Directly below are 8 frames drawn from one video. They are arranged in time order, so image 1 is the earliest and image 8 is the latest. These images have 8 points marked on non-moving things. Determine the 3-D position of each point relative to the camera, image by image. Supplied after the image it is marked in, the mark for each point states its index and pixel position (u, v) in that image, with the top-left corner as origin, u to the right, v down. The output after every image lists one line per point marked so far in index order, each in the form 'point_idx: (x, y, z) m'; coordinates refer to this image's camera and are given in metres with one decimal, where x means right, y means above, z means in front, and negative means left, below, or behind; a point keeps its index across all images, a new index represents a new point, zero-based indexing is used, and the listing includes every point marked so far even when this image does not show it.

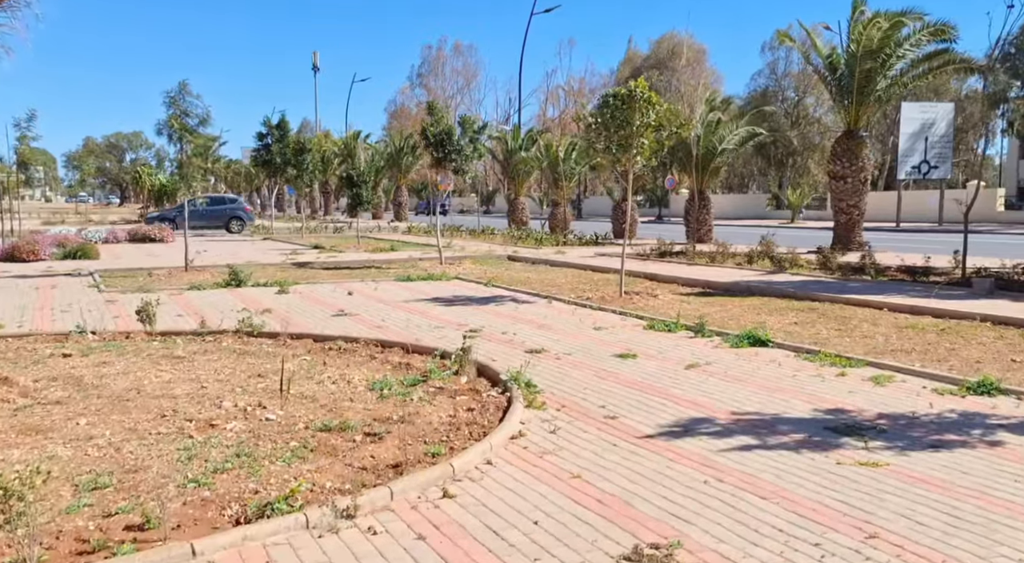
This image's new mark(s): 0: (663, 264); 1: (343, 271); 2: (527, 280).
0: (+3.3, +0.4, +18.4) m
1: (-3.5, +0.1, +17.1) m
2: (+0.2, 0.0, +15.5) m
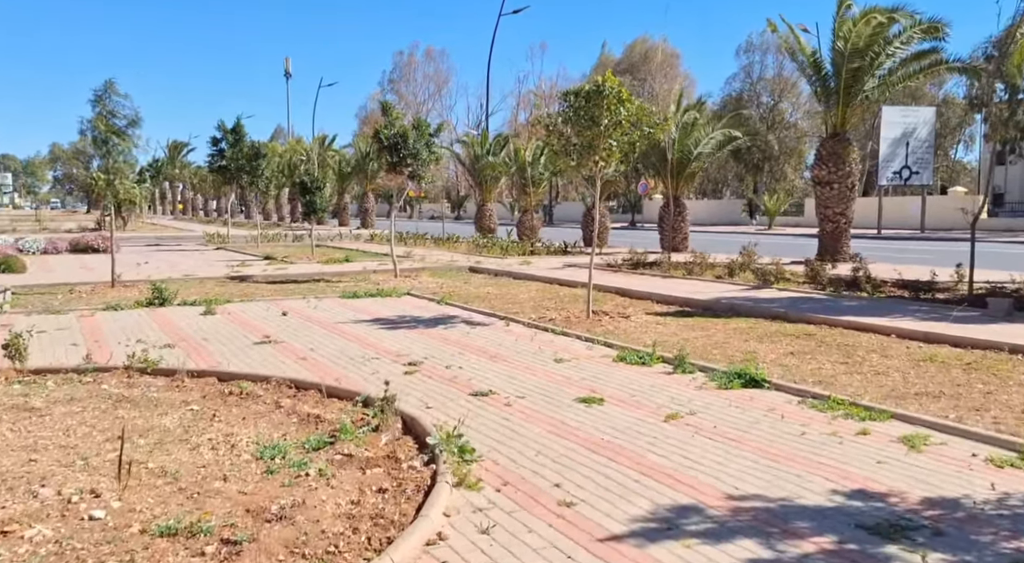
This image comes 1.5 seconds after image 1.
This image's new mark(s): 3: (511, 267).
0: (+2.6, +0.1, +17.0) m
1: (-4.2, -0.2, +15.5) m
2: (-0.4, -0.3, +14.1) m
3: (0.0, +0.3, +19.4) m
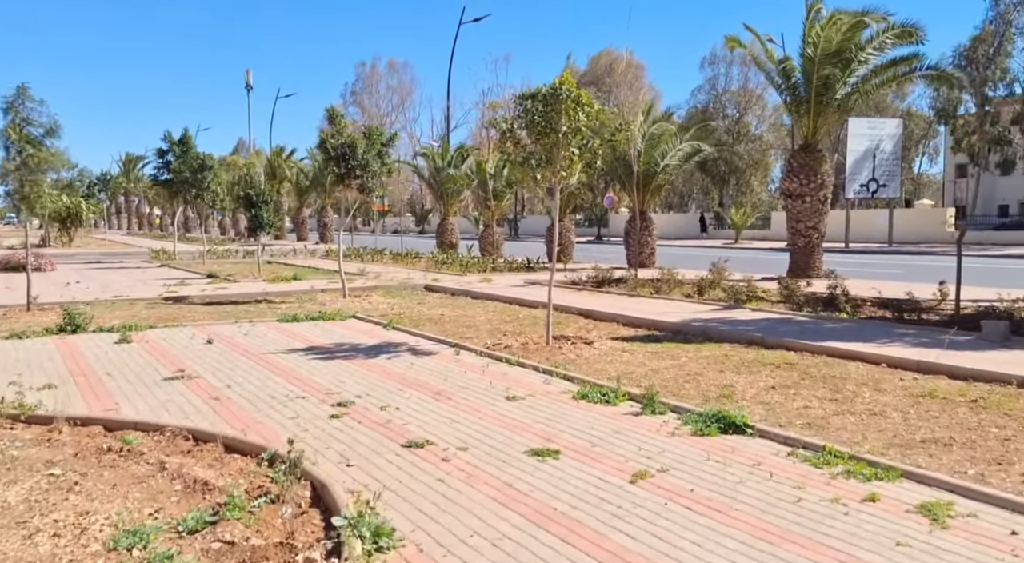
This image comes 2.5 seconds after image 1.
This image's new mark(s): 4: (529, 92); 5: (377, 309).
0: (+1.8, -0.3, +16.1) m
1: (-5.0, -0.5, +14.3) m
2: (-1.1, -0.6, +13.0) m
3: (-0.9, -0.1, +18.3) m
4: (+0.2, +2.3, +10.0) m
5: (-2.3, -0.5, +14.4) m
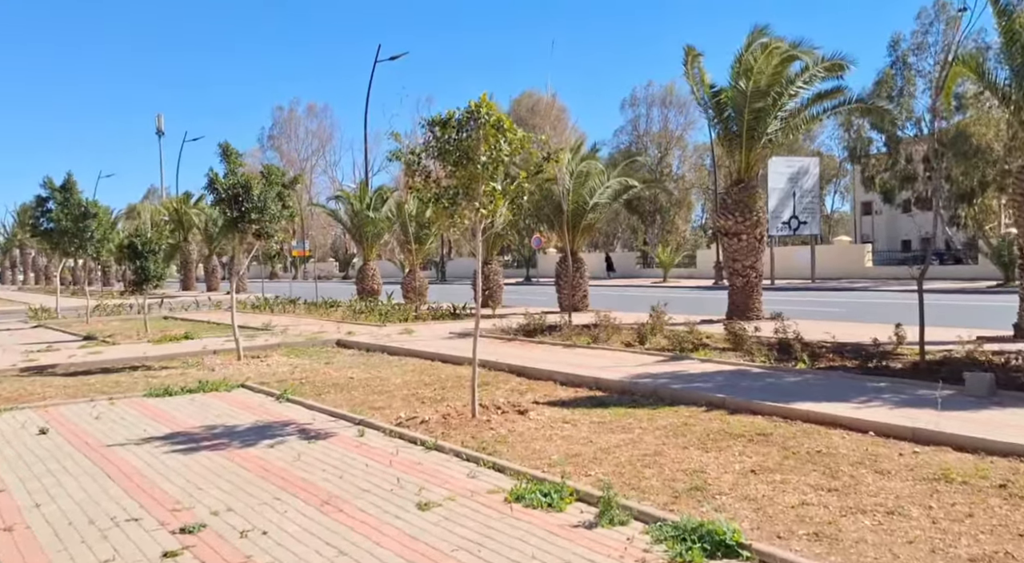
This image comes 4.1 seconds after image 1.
0: (+0.4, -1.1, +14.5) m
1: (-6.2, -1.5, +12.1) m
2: (-2.3, -1.4, +11.1) m
3: (-2.5, -1.1, +16.5) m
4: (-0.7, +1.7, +8.4) m
5: (-3.5, -1.4, +12.4) m
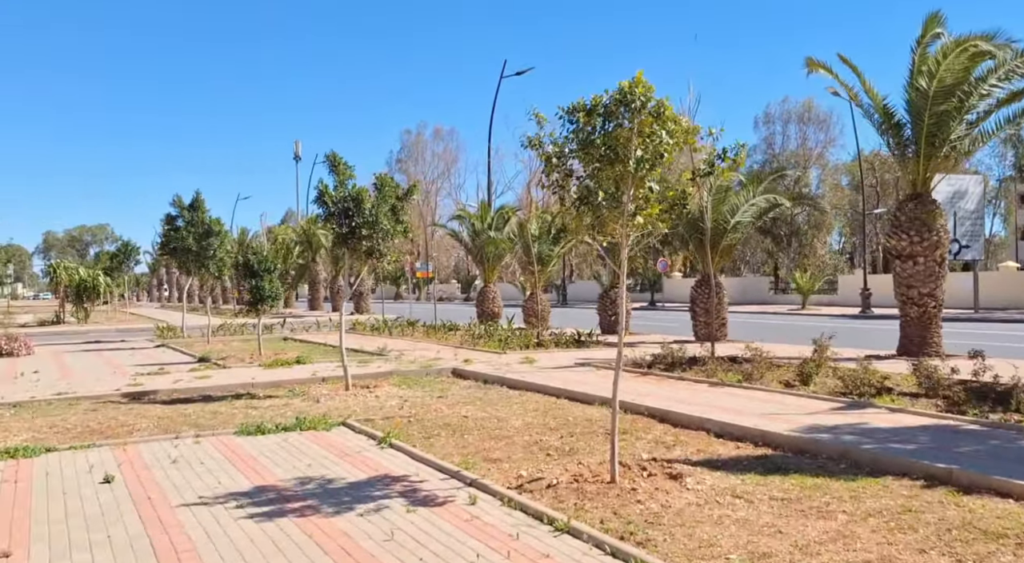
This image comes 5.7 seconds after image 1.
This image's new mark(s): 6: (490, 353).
0: (+2.4, -1.5, +12.6) m
1: (-4.4, -1.8, +11.1) m
2: (-0.6, -1.7, +9.6) m
3: (-0.1, -1.6, +14.9) m
4: (+0.5, +1.4, +6.8) m
5: (-1.7, -1.7, +11.1) m
6: (-0.5, -1.6, +17.8) m
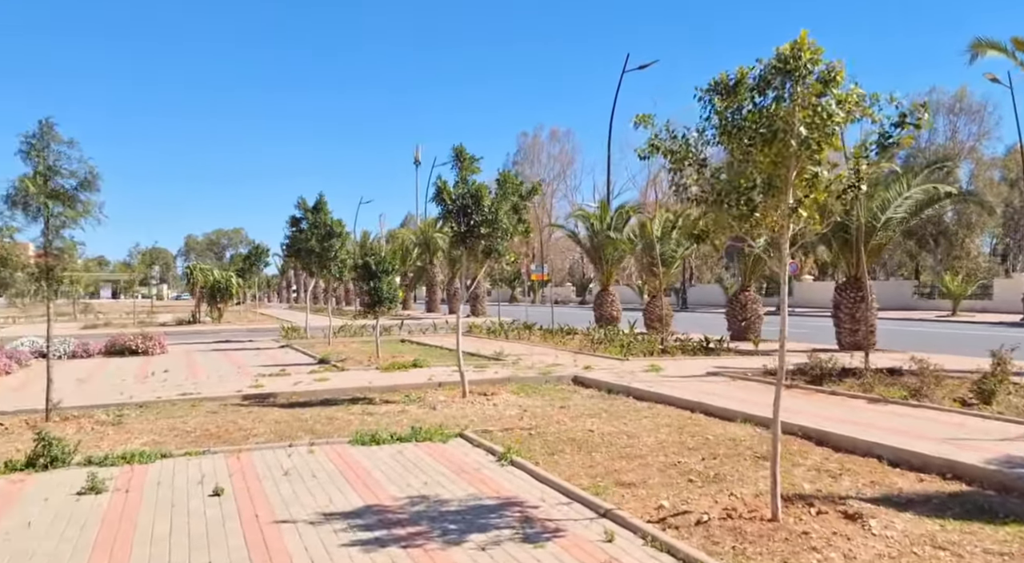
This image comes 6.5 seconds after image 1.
0: (+4.2, -1.6, +11.2) m
1: (-2.8, -1.8, +10.7) m
2: (+0.8, -1.7, +8.7) m
3: (+2.0, -1.6, +13.9) m
4: (+1.5, +1.4, +5.7) m
5: (-0.1, -1.7, +10.3) m
6: (+2.1, -1.6, +16.8) m
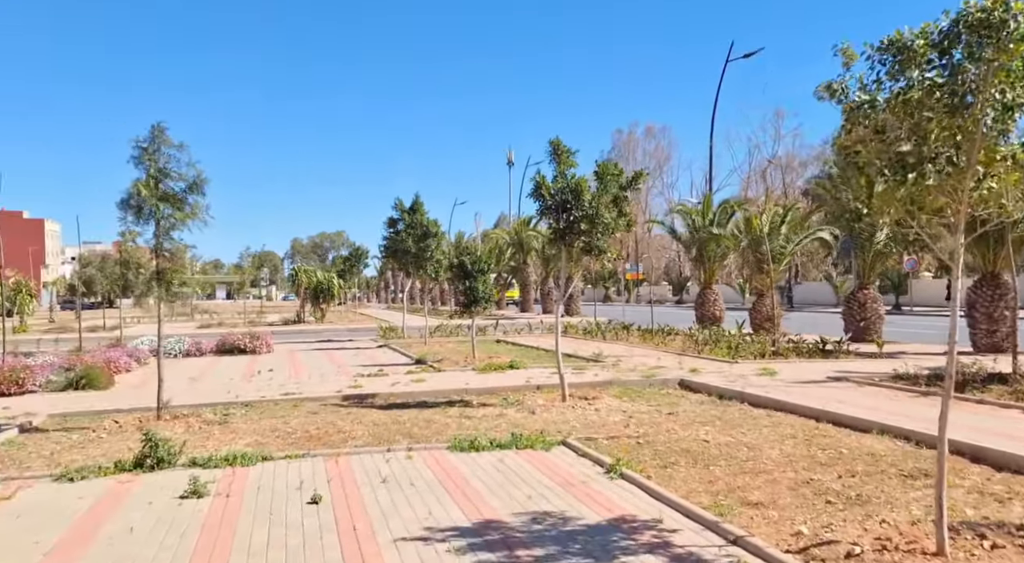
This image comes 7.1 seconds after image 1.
0: (+5.5, -1.5, +10.0) m
1: (-1.5, -1.7, +10.3) m
2: (+1.8, -1.6, +7.9) m
3: (+3.6, -1.6, +12.9) m
4: (+2.2, +1.5, +4.9) m
5: (+1.1, -1.7, +9.6) m
6: (+4.0, -1.6, +15.8) m
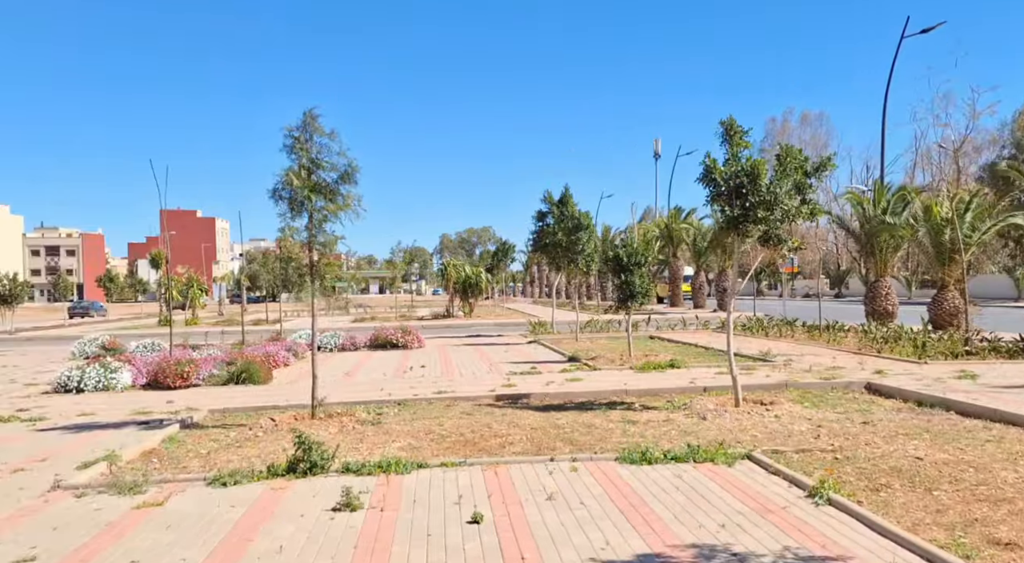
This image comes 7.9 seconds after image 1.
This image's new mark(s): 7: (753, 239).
0: (+7.3, -1.4, +7.9) m
1: (+0.4, -1.6, +9.3) m
2: (+3.3, -1.5, +6.4) m
3: (+5.9, -1.4, +11.1) m
4: (+3.2, +1.6, +3.3) m
5: (+2.9, -1.5, +8.2) m
6: (+6.8, -1.4, +13.9) m
7: (+3.2, +0.6, +10.8) m
